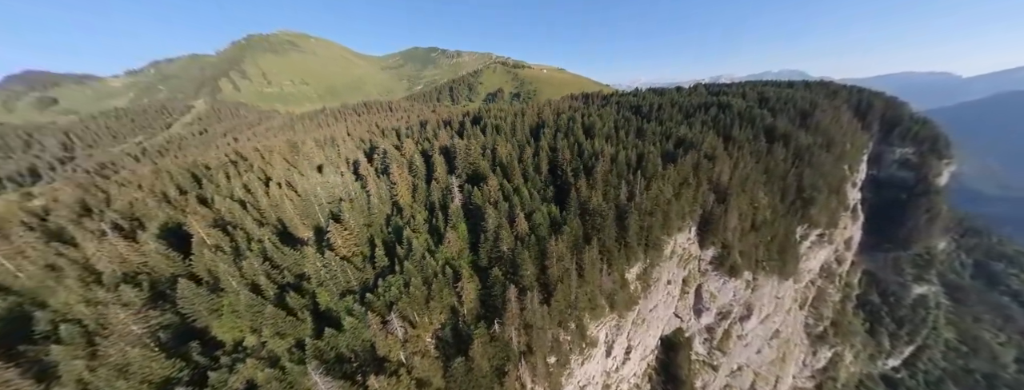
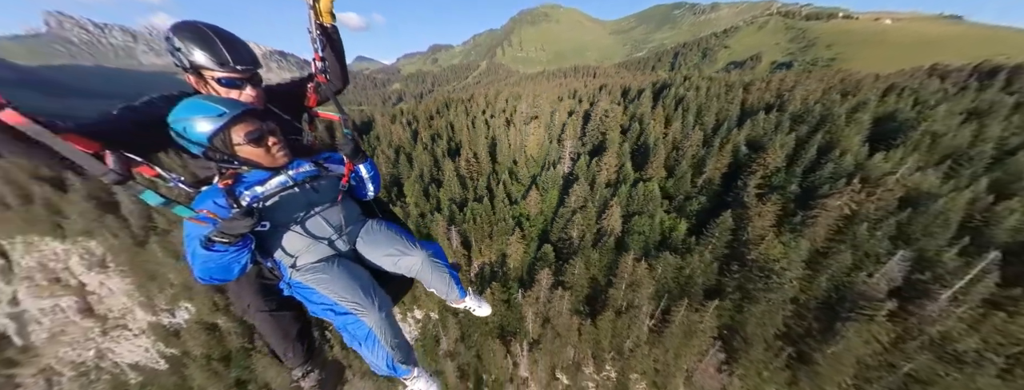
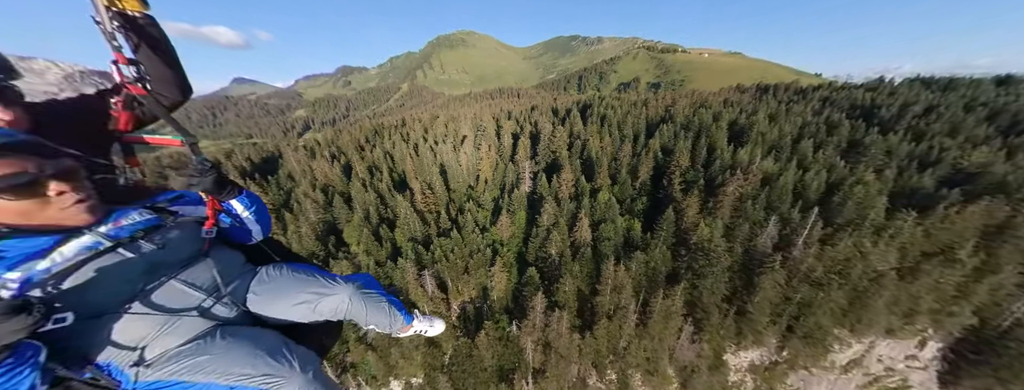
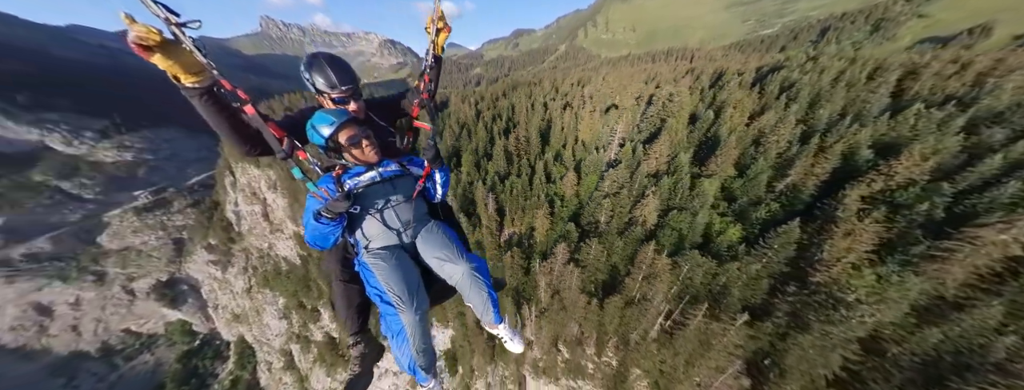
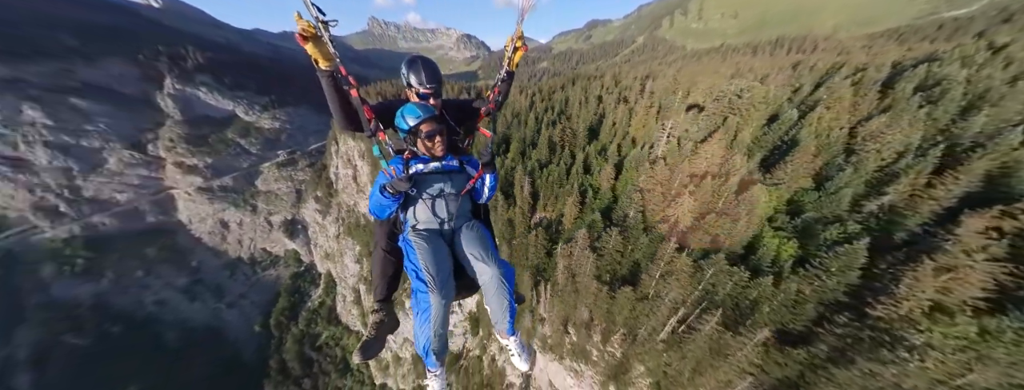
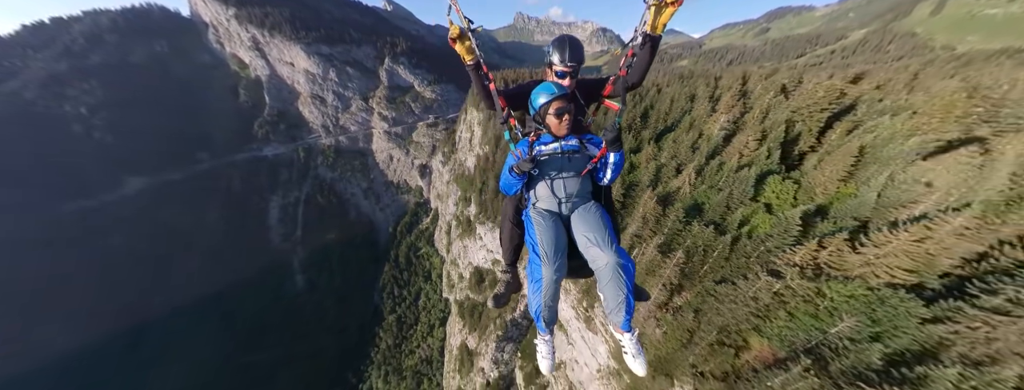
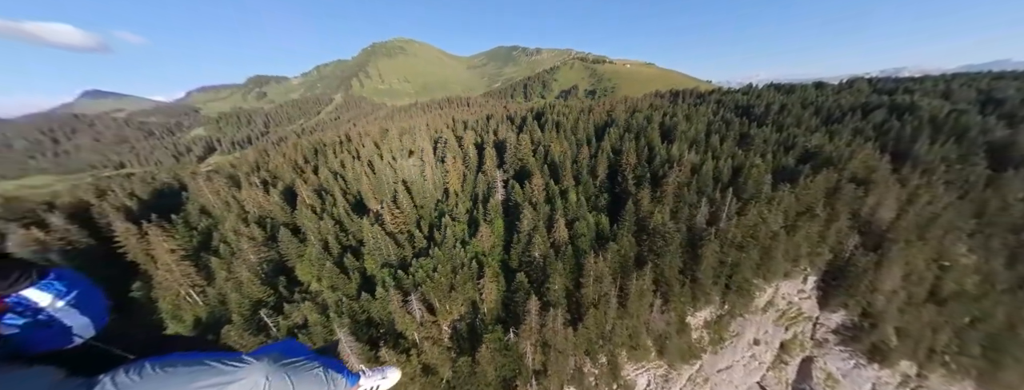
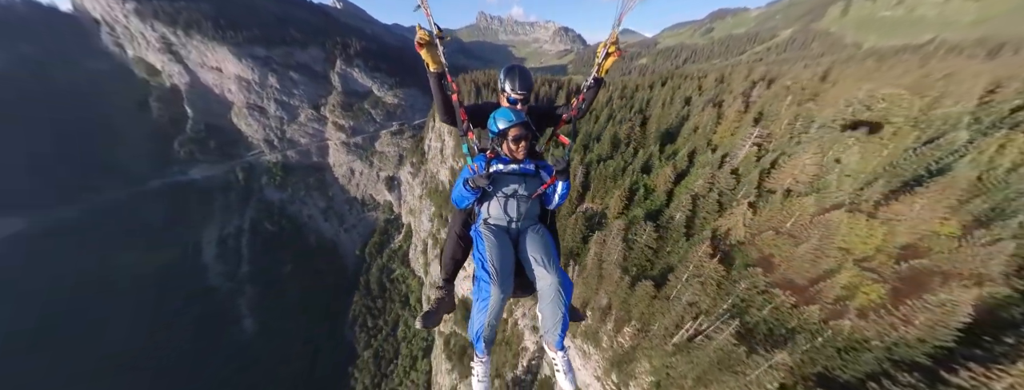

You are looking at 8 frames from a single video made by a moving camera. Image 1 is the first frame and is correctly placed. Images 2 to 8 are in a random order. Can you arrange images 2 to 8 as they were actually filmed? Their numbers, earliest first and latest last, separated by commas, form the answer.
7, 3, 2, 4, 5, 8, 6
